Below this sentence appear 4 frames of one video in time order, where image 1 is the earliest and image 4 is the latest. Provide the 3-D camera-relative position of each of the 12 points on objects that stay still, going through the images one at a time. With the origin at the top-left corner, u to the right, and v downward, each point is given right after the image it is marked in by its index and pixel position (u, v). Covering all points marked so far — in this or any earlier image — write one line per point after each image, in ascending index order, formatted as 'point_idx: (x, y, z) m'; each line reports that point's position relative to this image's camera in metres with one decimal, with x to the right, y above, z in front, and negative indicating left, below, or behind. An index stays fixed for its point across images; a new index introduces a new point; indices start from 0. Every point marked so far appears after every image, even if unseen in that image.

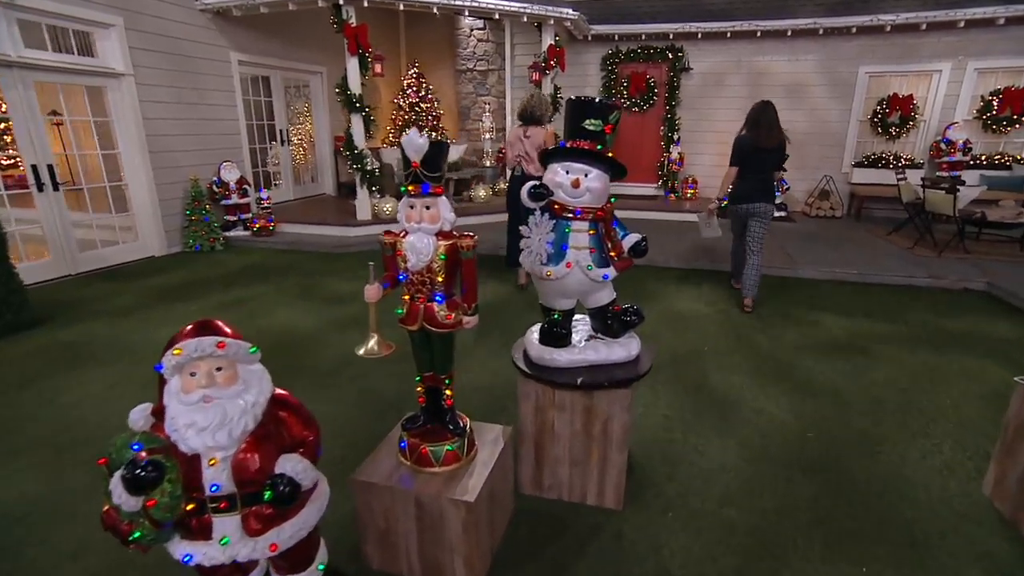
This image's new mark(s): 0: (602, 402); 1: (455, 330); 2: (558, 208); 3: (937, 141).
0: (+0.4, -0.5, +2.5) m
1: (-0.2, -0.2, +2.1) m
2: (+0.2, +0.4, +2.5) m
3: (+6.1, +2.1, +7.5) m
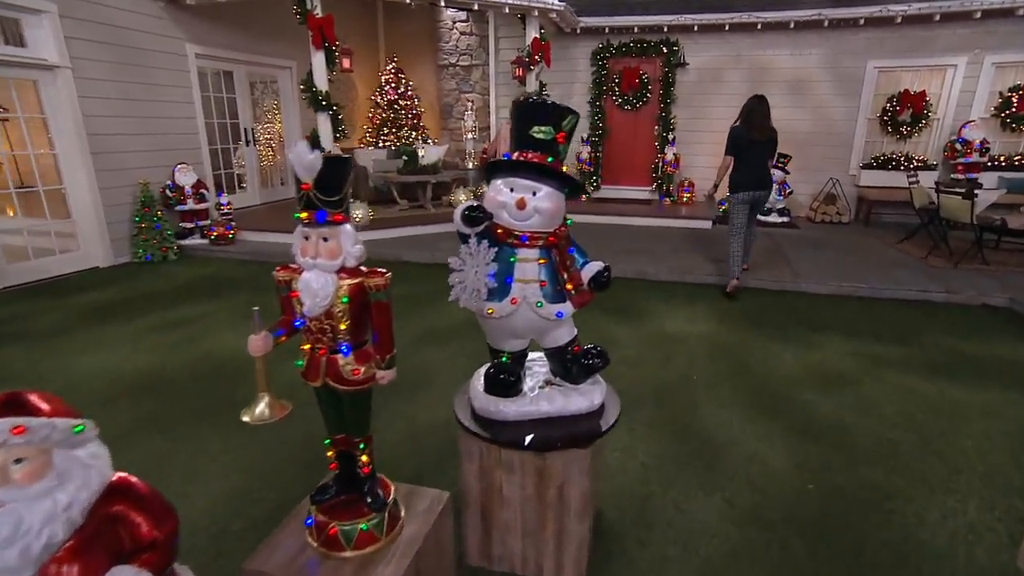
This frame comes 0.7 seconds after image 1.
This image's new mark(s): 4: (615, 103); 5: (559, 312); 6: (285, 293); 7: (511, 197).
0: (+0.2, -0.7, +2.1) m
1: (-0.5, -0.3, +1.7) m
2: (-0.1, +0.2, +2.1) m
3: (+5.9, +2.0, +7.0) m
4: (+1.3, +2.8, +7.9) m
5: (+0.2, -0.1, +2.1) m
6: (-0.7, 0.0, +1.7) m
7: (0.0, +0.3, +2.0) m
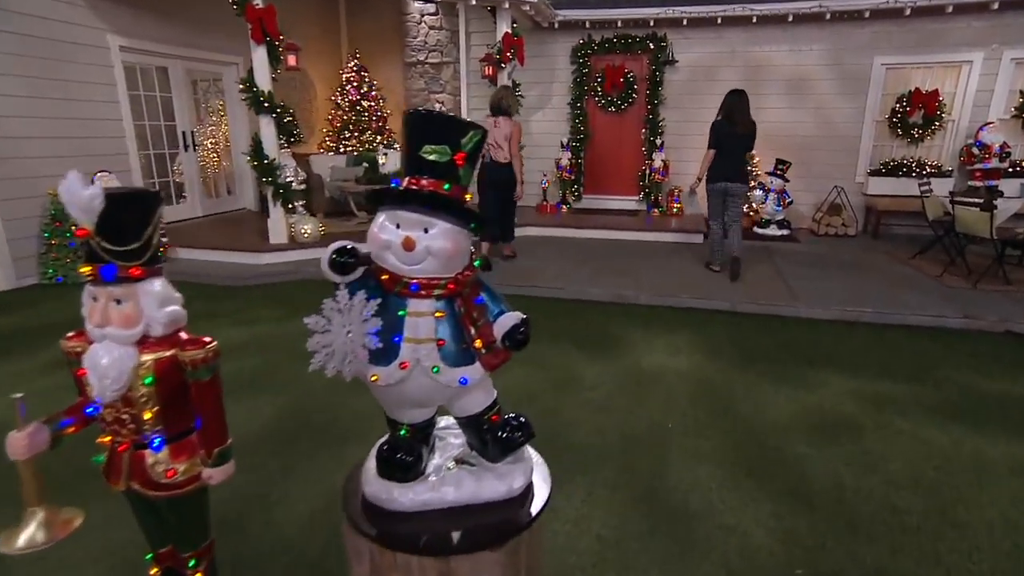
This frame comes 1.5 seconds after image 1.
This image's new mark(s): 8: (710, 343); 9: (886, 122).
0: (-0.1, -0.9, +1.6) m
1: (-0.8, -0.5, +1.3) m
2: (-0.4, 0.0, +1.6) m
3: (+5.6, +1.8, +6.5) m
4: (+1.1, +2.6, +7.4) m
5: (-0.1, -0.3, +1.6) m
6: (-1.1, -0.2, +1.3) m
7: (-0.3, +0.2, +1.5) m
8: (+1.5, -0.5, +4.1) m
9: (+4.9, +2.1, +6.8) m
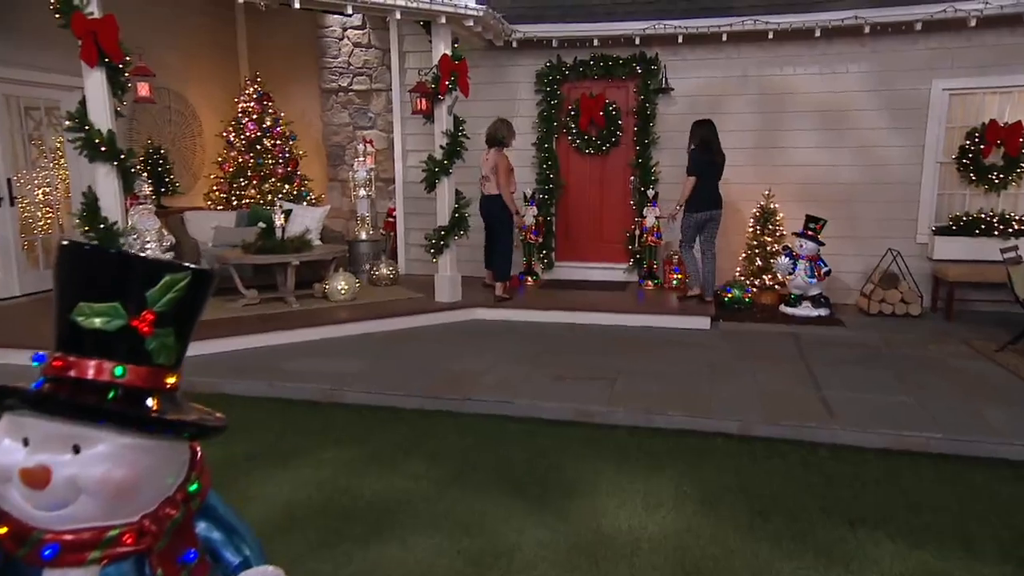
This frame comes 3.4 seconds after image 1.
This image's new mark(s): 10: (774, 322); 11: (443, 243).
0: (-0.6, -1.3, +0.4) m
1: (-1.2, -0.9, +0.1) m
2: (-0.8, -0.4, +0.4) m
3: (+5.3, +1.0, +5.3) m
4: (+0.7, +1.7, +6.4) m
5: (-0.6, -0.7, +0.4) m
6: (-1.5, -0.6, +0.1) m
7: (-0.8, -0.3, +0.4) m
8: (+1.1, -1.1, +2.8) m
9: (+4.6, +1.3, +5.7) m
10: (+2.5, -0.3, +5.1) m
11: (-0.6, +0.4, +4.9) m
